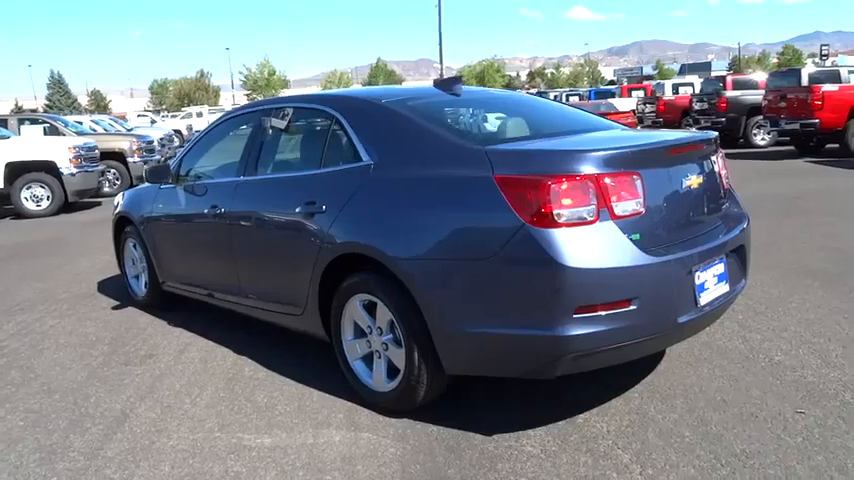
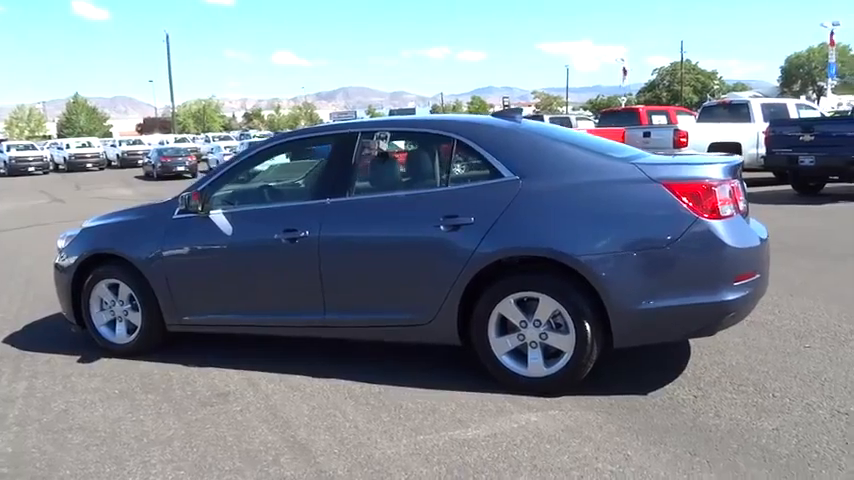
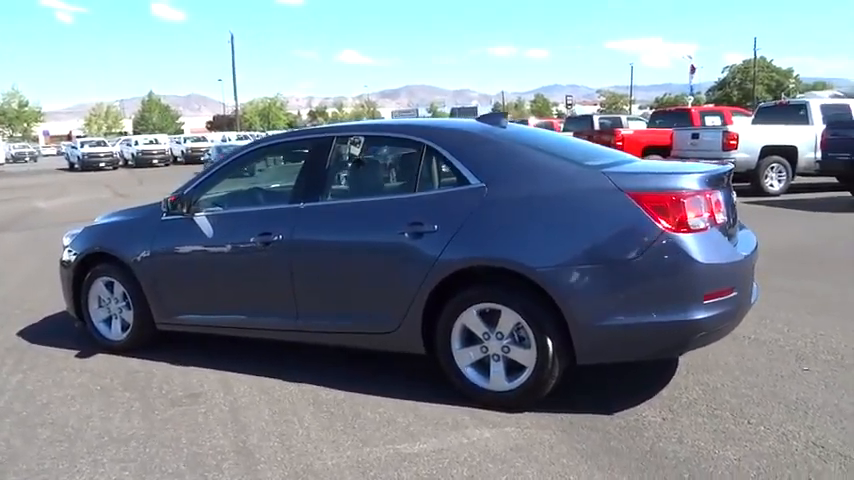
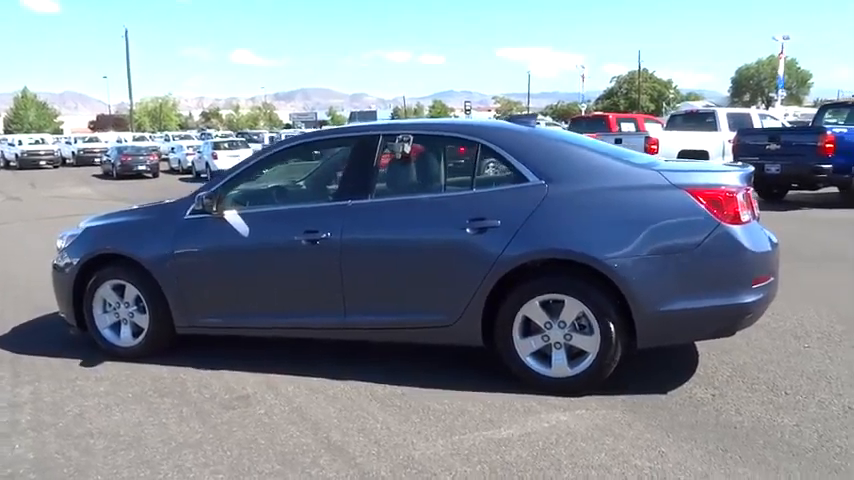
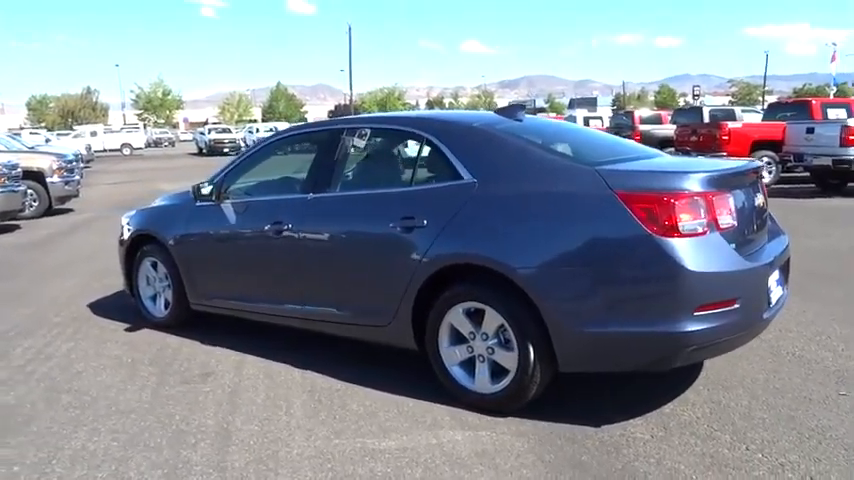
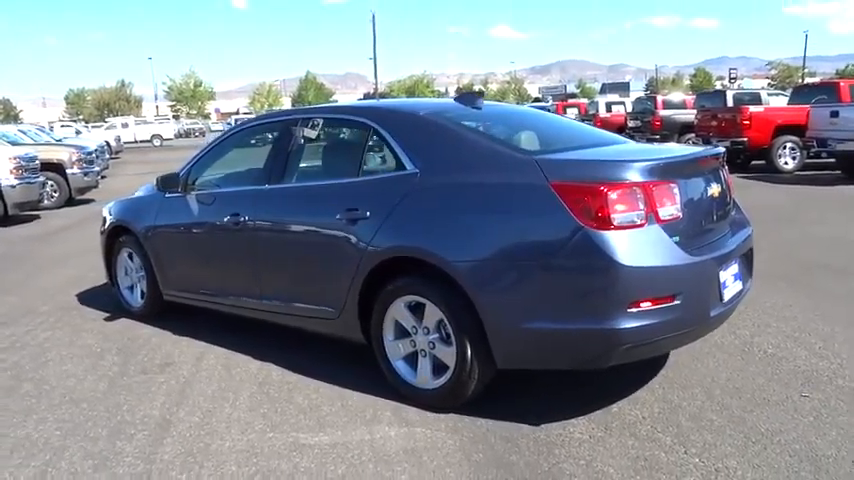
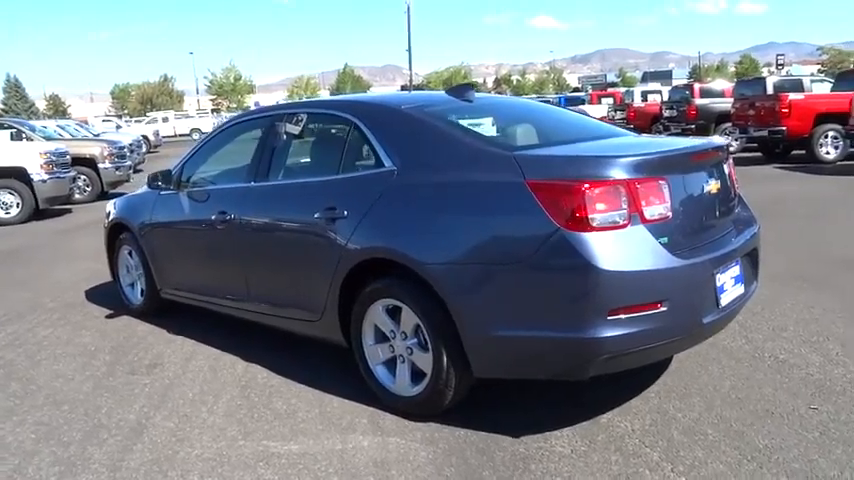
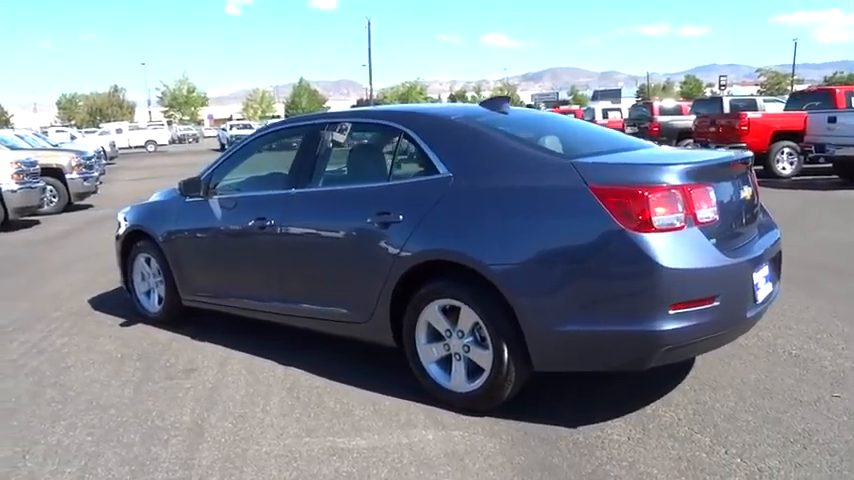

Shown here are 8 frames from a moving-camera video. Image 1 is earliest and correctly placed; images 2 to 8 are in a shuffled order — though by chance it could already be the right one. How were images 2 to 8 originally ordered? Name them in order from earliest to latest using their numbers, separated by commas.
7, 6, 8, 5, 3, 2, 4
